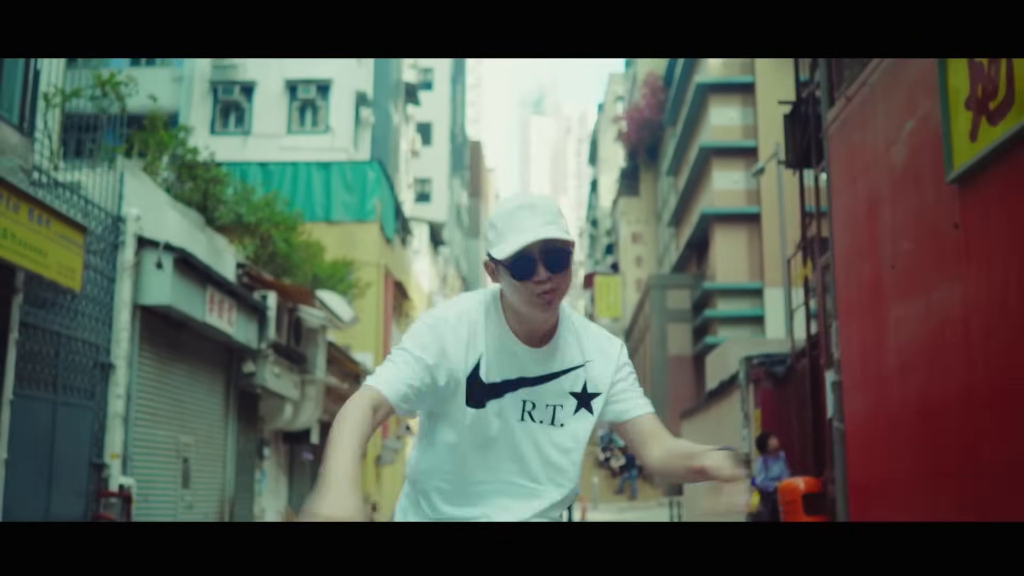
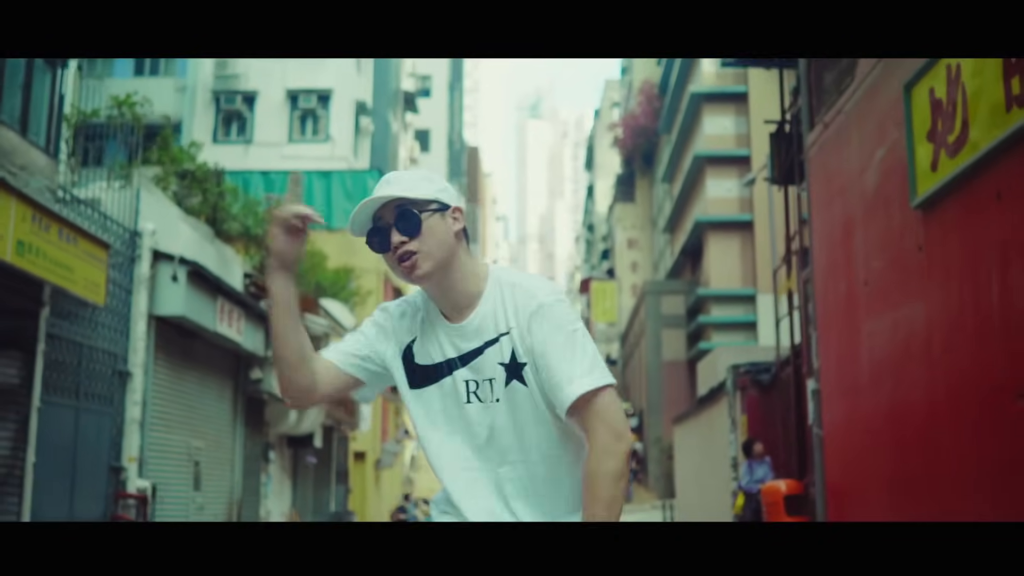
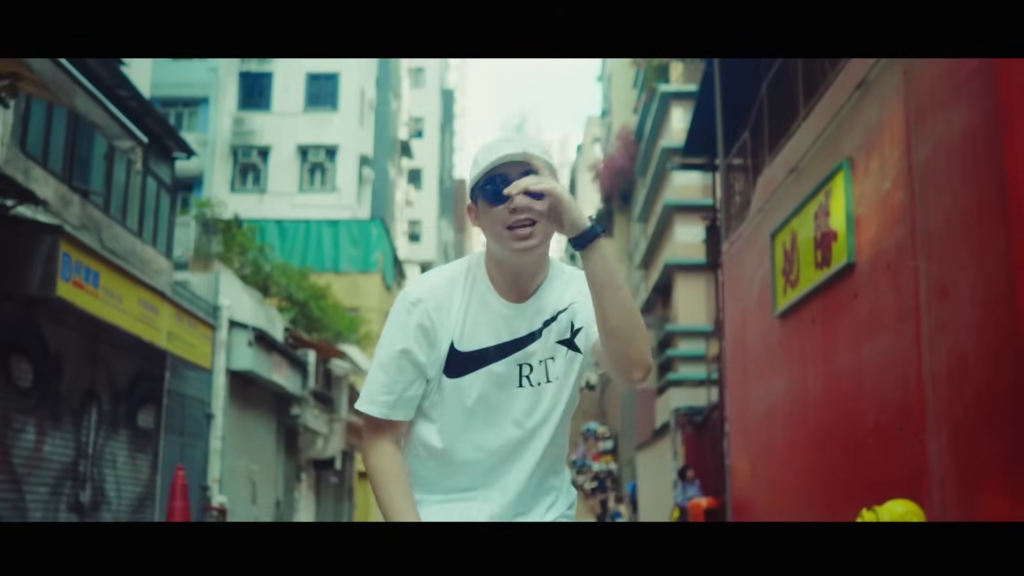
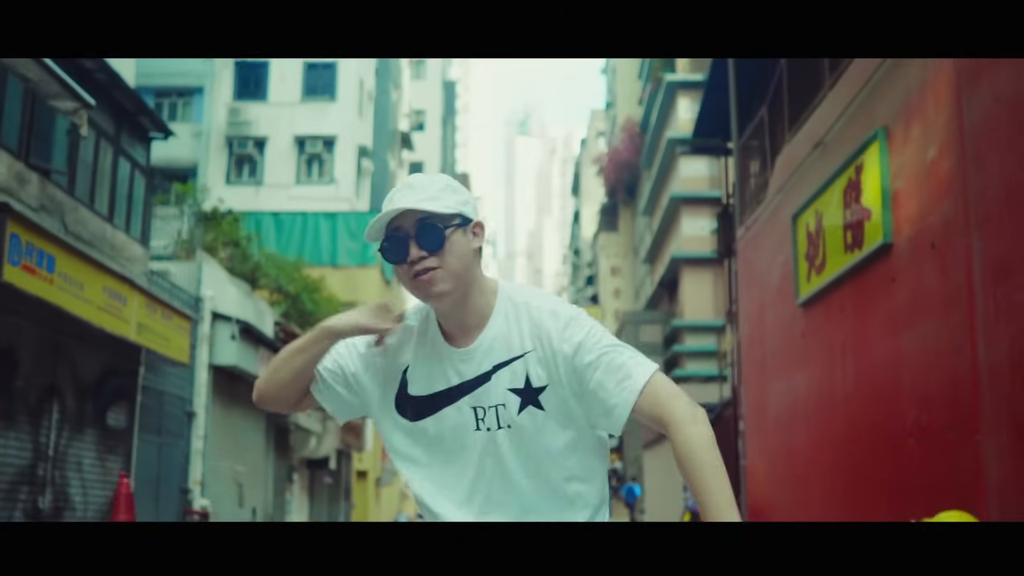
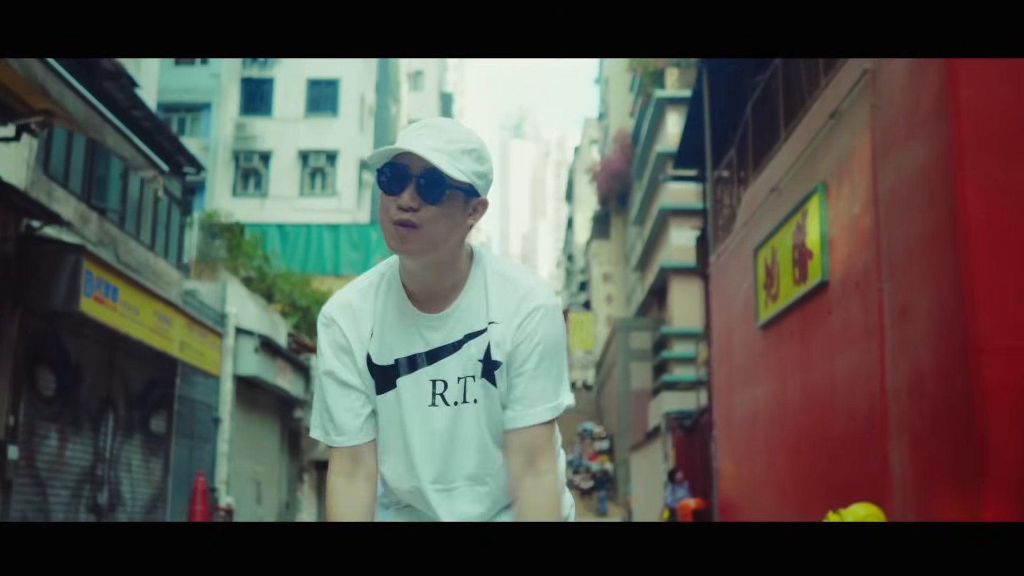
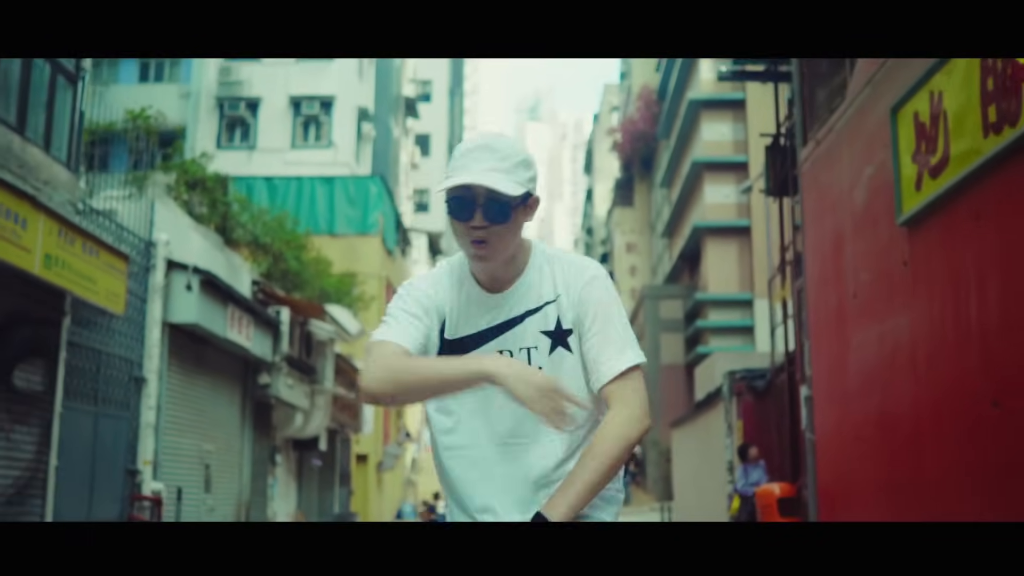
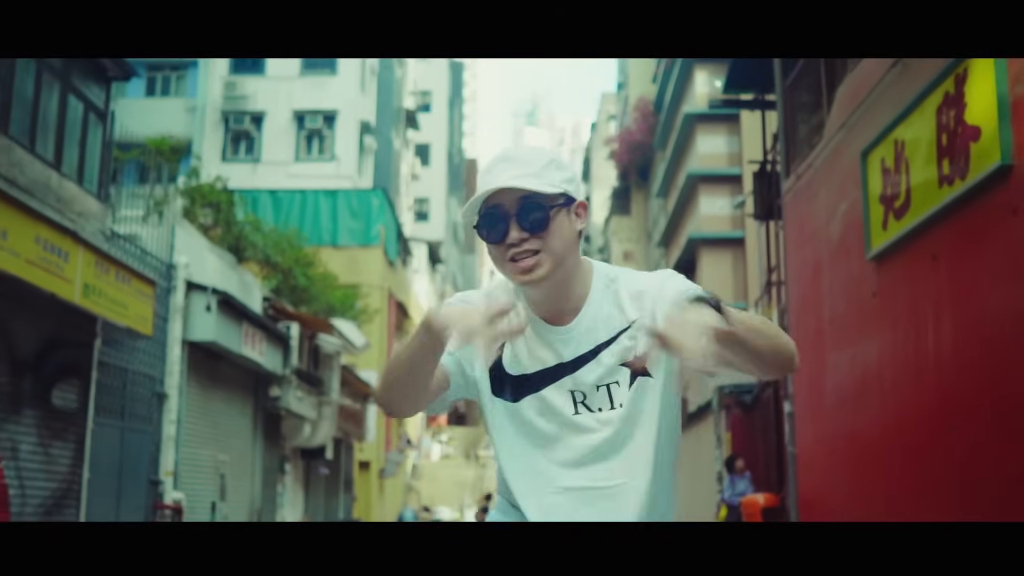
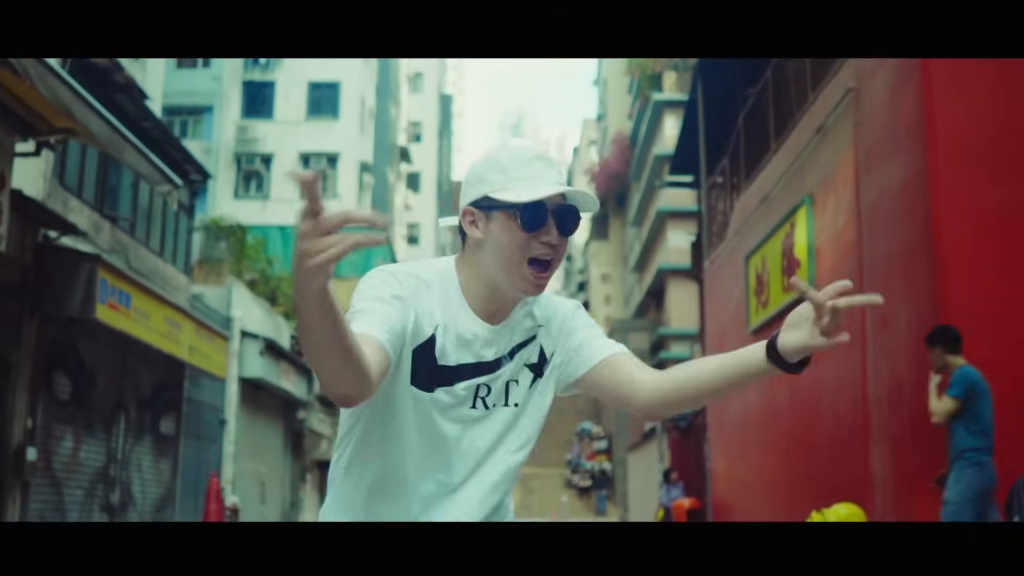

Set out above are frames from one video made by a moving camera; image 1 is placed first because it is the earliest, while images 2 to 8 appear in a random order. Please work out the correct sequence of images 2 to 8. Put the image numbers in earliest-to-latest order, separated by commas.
2, 6, 7, 4, 3, 5, 8
